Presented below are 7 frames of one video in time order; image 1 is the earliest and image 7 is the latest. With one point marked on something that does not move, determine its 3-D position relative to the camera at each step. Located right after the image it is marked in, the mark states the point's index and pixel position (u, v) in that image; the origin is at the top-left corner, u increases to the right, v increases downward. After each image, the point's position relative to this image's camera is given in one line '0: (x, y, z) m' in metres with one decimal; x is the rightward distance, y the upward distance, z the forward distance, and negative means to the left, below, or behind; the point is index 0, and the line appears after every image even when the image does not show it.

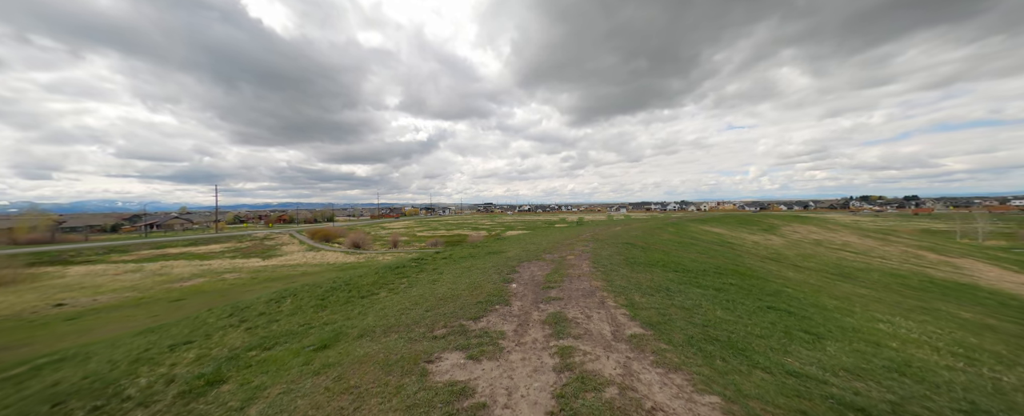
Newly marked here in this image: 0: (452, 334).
0: (-1.5, -3.2, +7.6) m
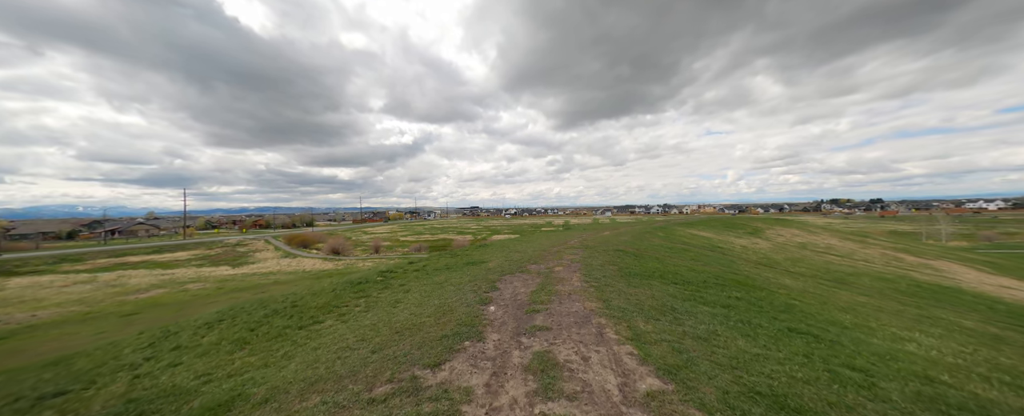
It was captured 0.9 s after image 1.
0: (-2.1, -3.4, +5.4) m
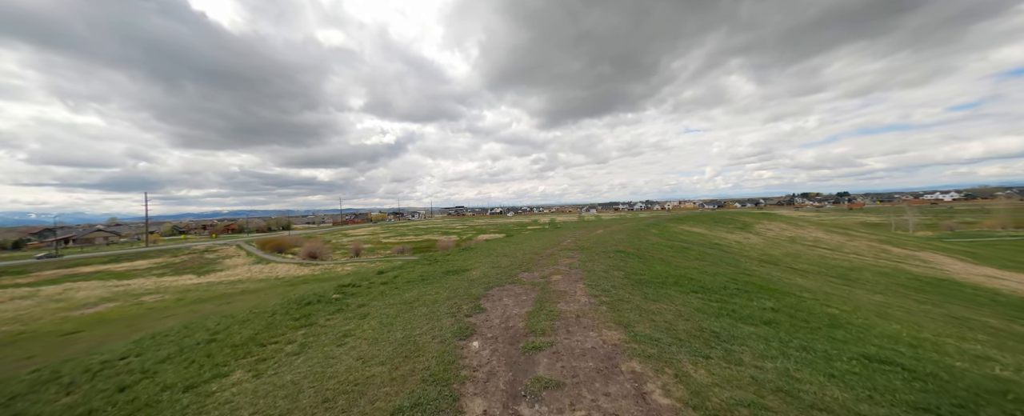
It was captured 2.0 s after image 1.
0: (-2.1, -3.3, +2.6) m
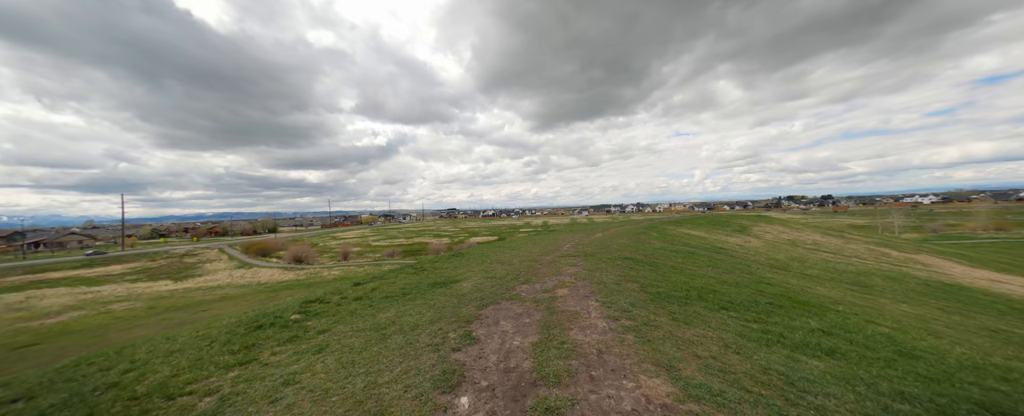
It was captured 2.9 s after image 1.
0: (-1.9, -3.3, +0.5) m
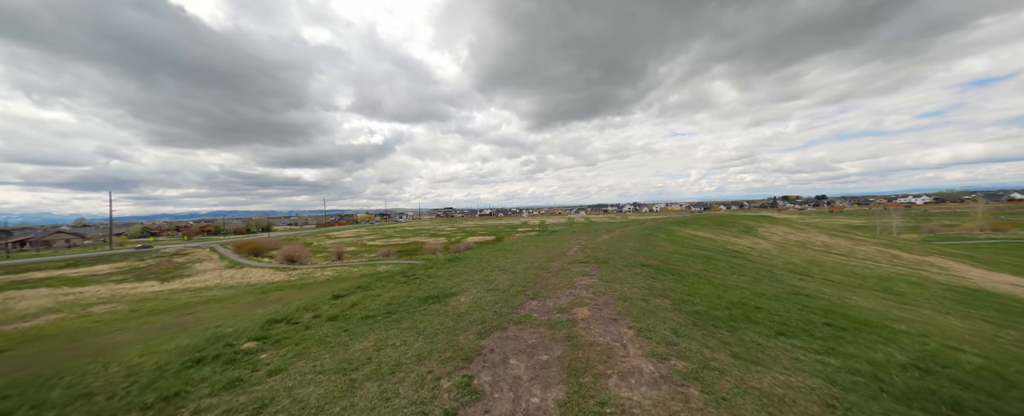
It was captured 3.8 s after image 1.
0: (-1.5, -3.4, -1.6) m
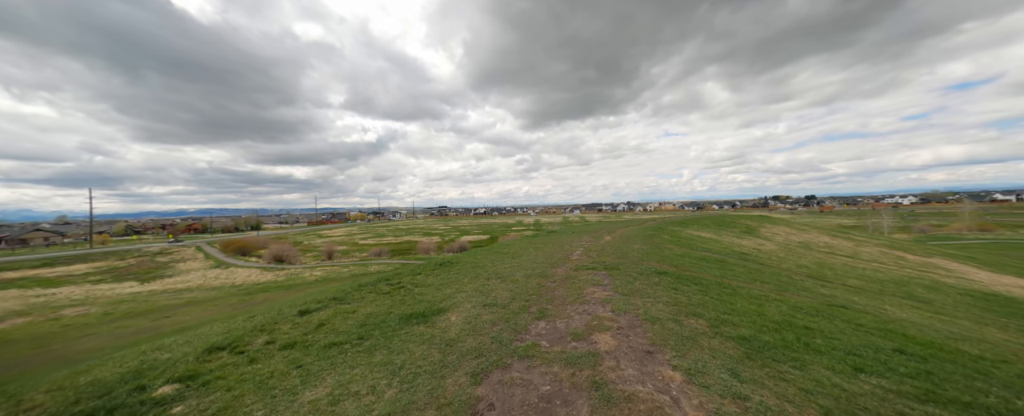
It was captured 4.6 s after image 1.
0: (-1.2, -3.4, -3.5) m
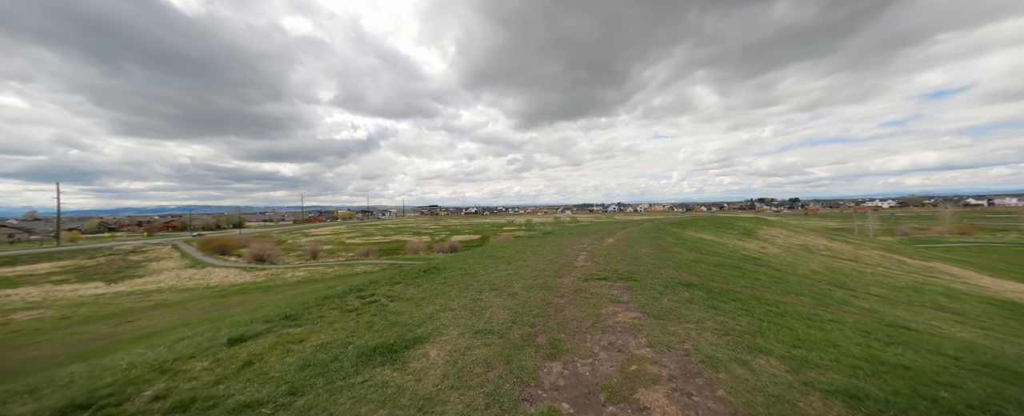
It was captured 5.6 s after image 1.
0: (-0.8, -3.3, -6.0) m
